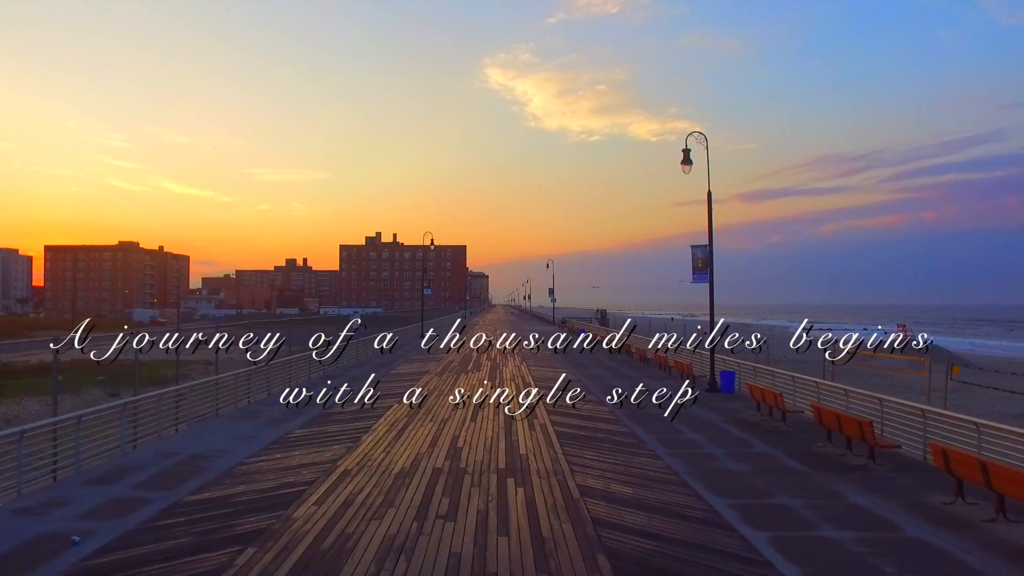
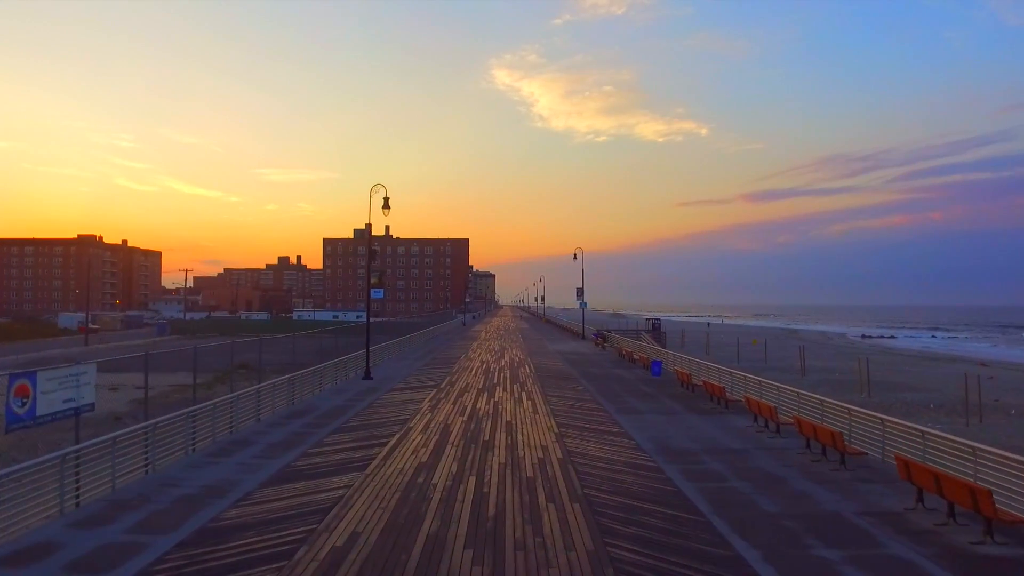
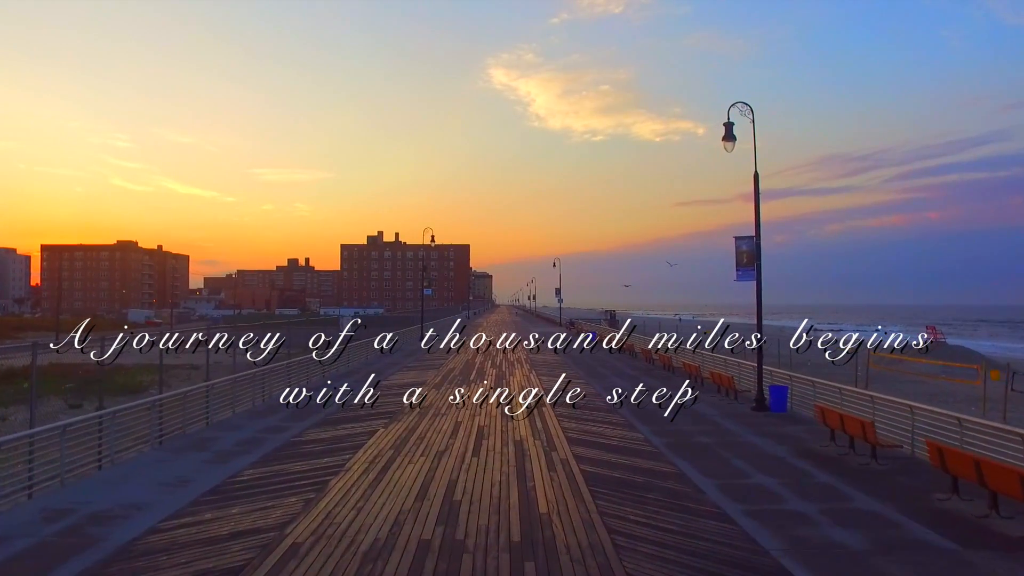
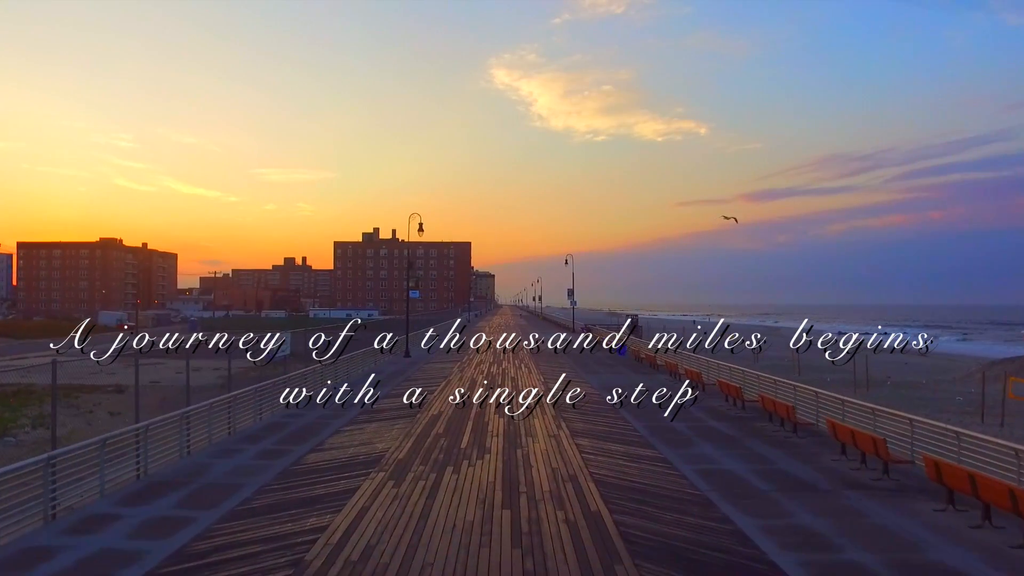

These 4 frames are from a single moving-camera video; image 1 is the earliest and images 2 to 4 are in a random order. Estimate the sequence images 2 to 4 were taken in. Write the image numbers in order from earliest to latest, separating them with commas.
3, 4, 2
